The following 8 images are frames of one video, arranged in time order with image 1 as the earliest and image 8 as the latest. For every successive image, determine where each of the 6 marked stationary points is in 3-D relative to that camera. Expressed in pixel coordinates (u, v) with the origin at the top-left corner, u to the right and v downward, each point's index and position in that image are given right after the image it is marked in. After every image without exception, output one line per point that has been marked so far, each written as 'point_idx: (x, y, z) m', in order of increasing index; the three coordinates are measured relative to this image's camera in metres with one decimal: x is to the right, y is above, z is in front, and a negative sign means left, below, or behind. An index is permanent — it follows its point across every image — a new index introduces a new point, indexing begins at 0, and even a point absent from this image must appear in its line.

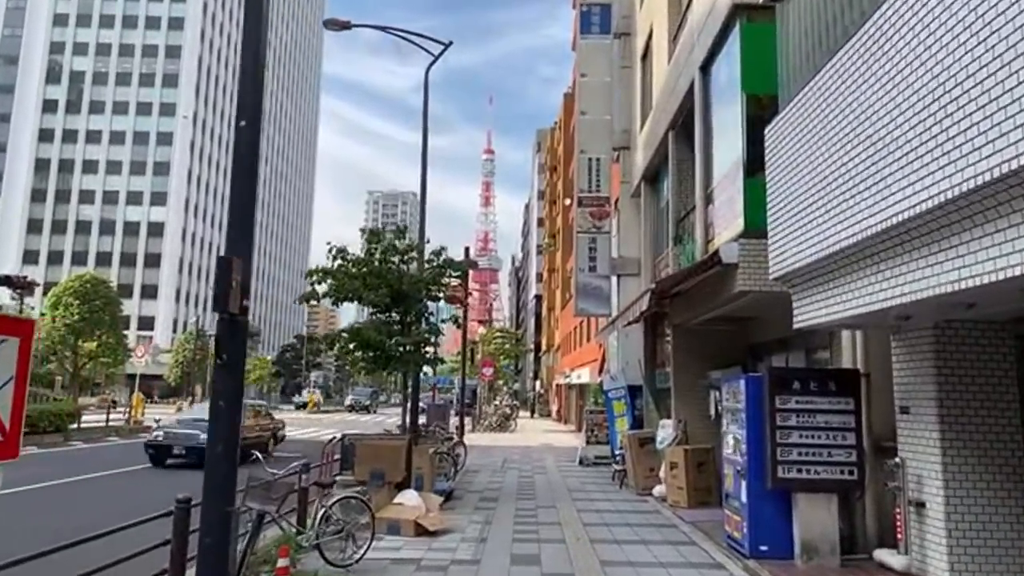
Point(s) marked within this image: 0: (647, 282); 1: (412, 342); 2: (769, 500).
0: (+3.1, +0.1, +18.0) m
1: (-1.6, -0.9, +13.2) m
2: (+2.7, -2.2, +8.3) m
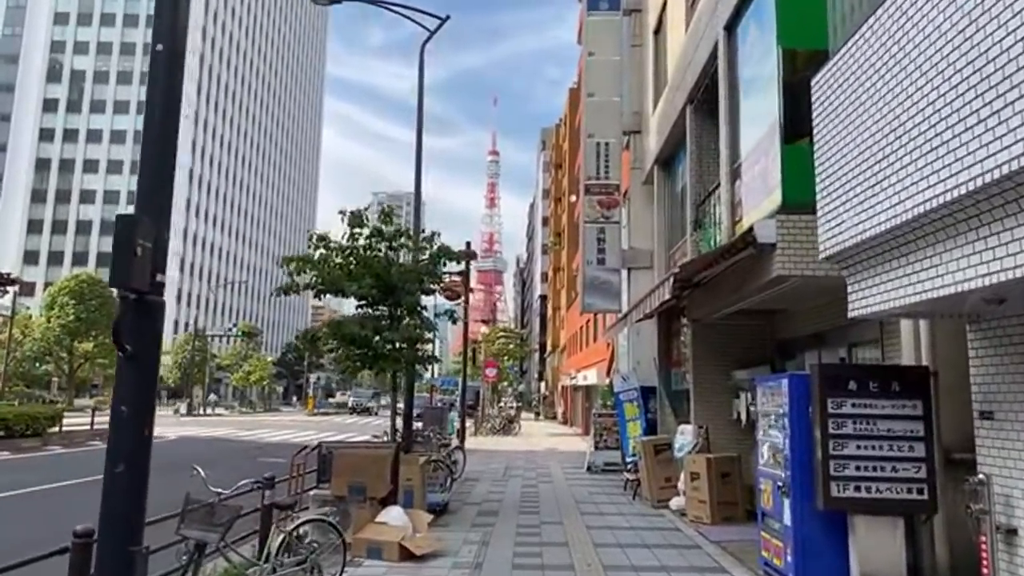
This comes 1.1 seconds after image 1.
0: (+3.1, +0.3, +16.6) m
1: (-1.6, -0.7, +11.8) m
2: (+2.7, -2.0, +7.0) m
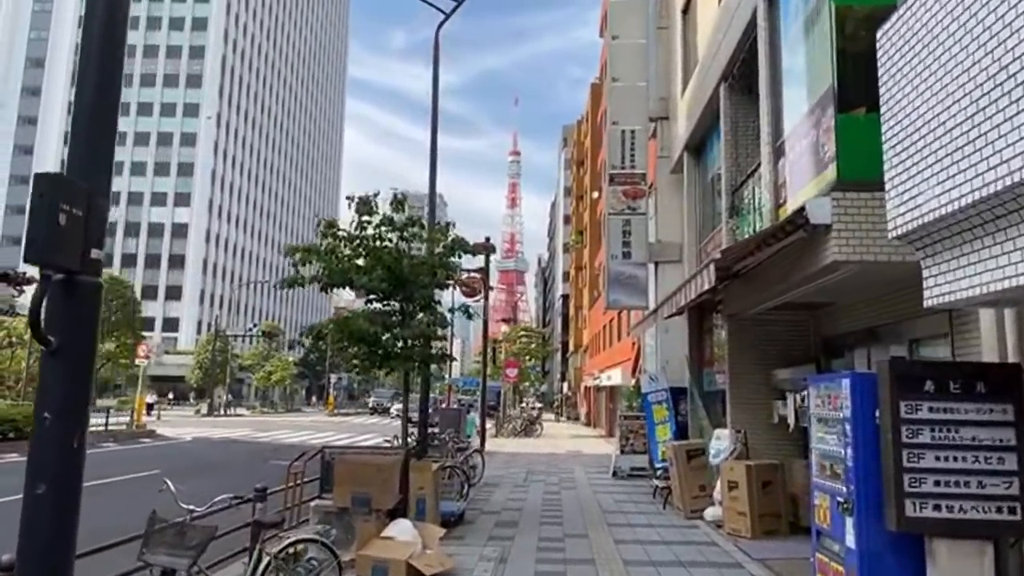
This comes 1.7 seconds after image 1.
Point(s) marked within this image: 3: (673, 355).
0: (+3.5, +0.4, +15.6) m
1: (-1.3, -0.6, +10.9) m
2: (+2.8, -1.9, +6.0) m
3: (+3.3, -1.4, +16.6) m
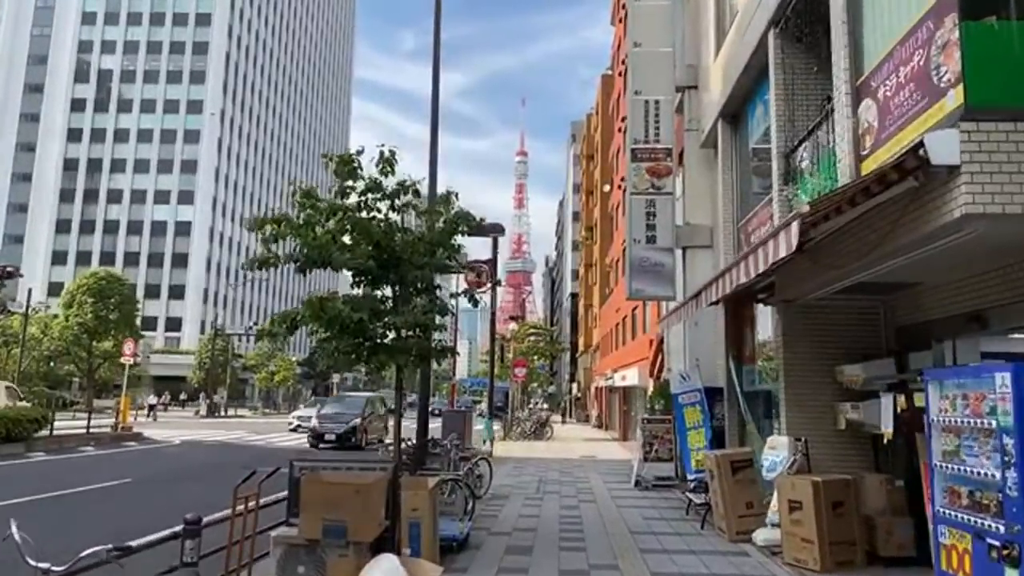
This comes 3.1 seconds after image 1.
0: (+3.7, +0.6, +13.7) m
1: (-1.2, -0.4, +9.1) m
2: (+2.9, -1.7, +4.1) m
3: (+3.5, -1.1, +14.8) m
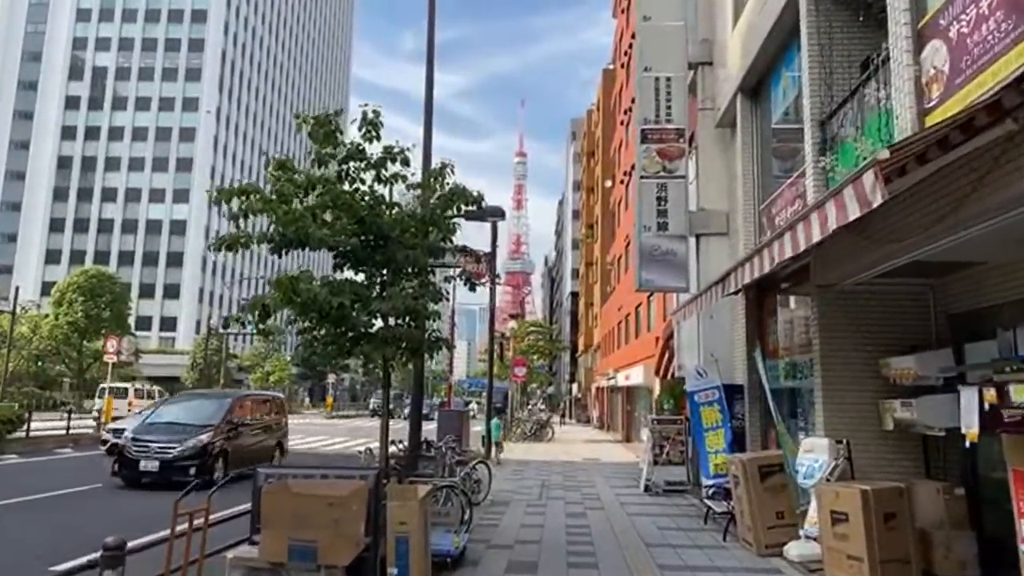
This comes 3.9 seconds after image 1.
0: (+3.7, +0.8, +12.7) m
1: (-1.1, -0.2, +8.0) m
2: (+2.9, -1.5, +3.0) m
3: (+3.5, -1.0, +13.7) m
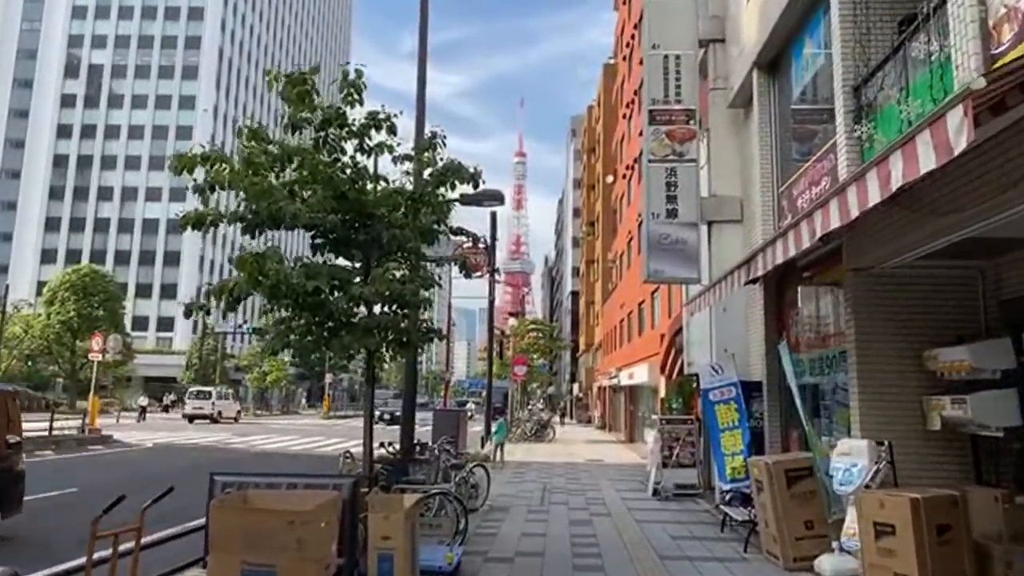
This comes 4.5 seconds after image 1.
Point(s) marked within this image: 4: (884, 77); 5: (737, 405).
0: (+3.7, +0.9, +11.8) m
1: (-1.1, 0.0, +7.1) m
2: (+2.9, -1.3, +2.1) m
3: (+3.5, -0.8, +12.8) m
4: (+3.4, +1.9, +7.4) m
5: (+3.0, -1.6, +10.9) m
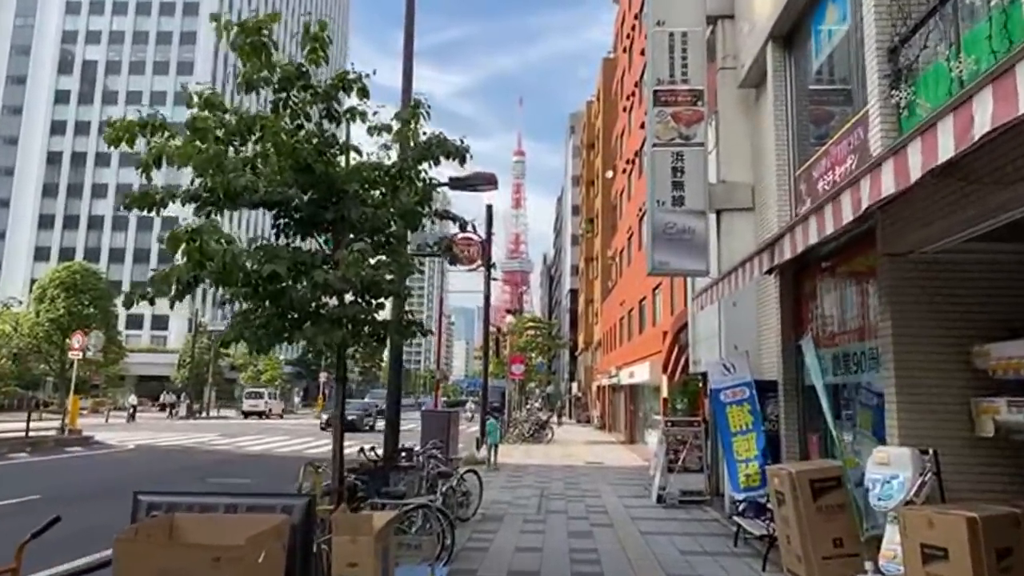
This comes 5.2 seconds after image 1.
0: (+3.7, +1.1, +10.8) m
1: (-1.2, +0.1, +6.2) m
2: (+2.9, -1.2, +1.2) m
3: (+3.5, -0.7, +11.9) m
4: (+3.4, +2.1, +6.5) m
5: (+2.9, -1.5, +10.0) m
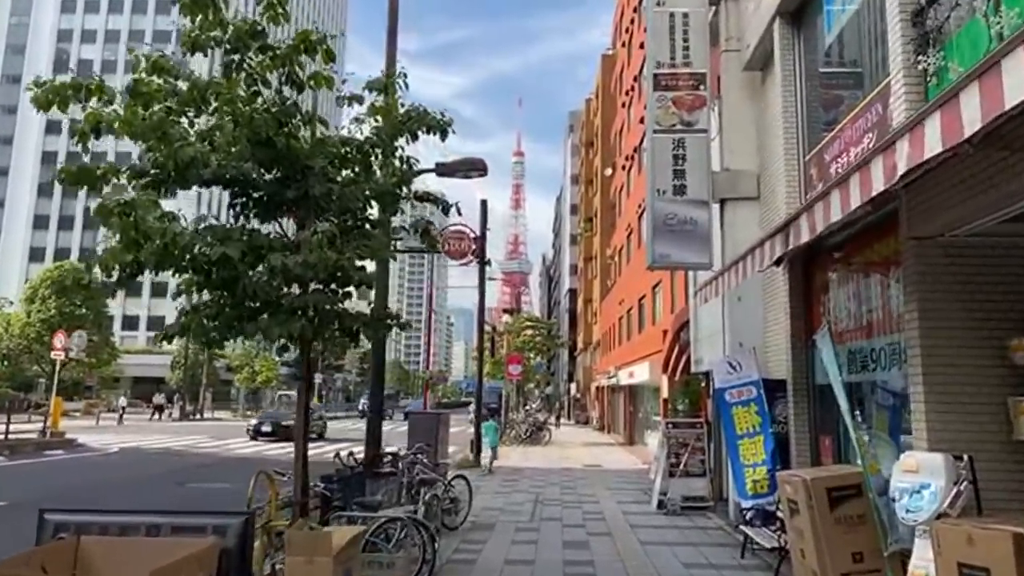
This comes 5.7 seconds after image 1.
0: (+3.5, +1.2, +10.2) m
1: (-1.3, +0.2, +5.5) m
2: (+2.8, -1.1, +0.6) m
3: (+3.3, -0.6, +11.2) m
4: (+3.2, +2.2, +5.8) m
5: (+2.8, -1.4, +9.3) m
